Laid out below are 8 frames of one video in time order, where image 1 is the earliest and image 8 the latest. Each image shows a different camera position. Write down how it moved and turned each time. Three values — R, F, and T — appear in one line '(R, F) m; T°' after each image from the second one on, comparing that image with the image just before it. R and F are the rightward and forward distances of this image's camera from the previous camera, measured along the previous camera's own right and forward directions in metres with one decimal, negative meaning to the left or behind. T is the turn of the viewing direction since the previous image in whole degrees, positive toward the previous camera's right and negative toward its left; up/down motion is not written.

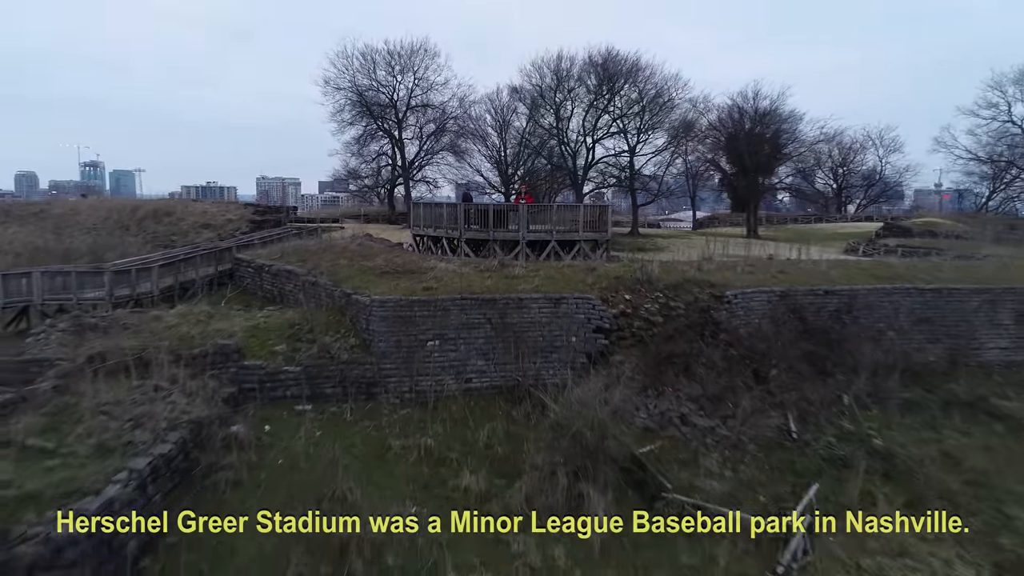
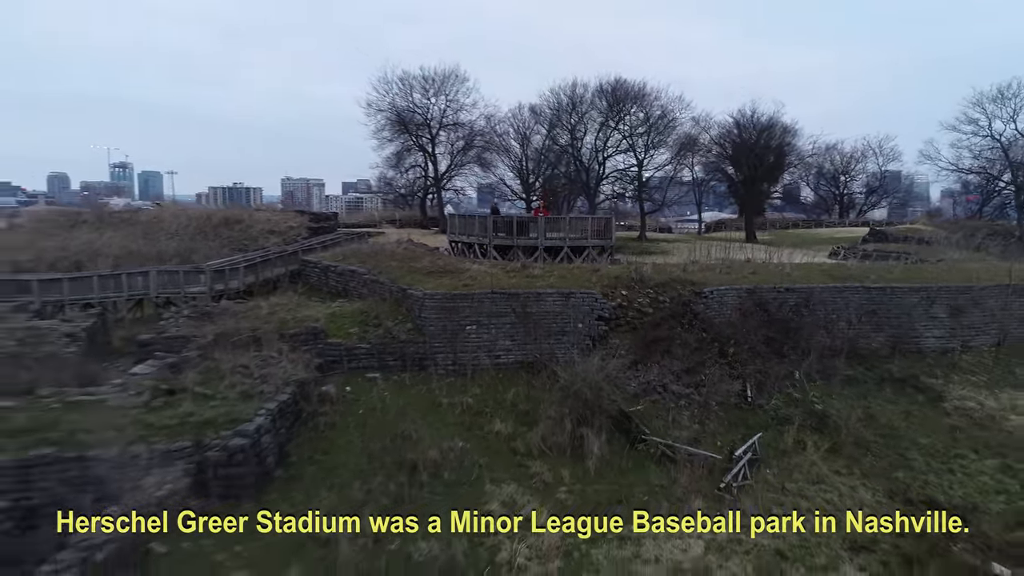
(0.0, -1.8) m; -2°
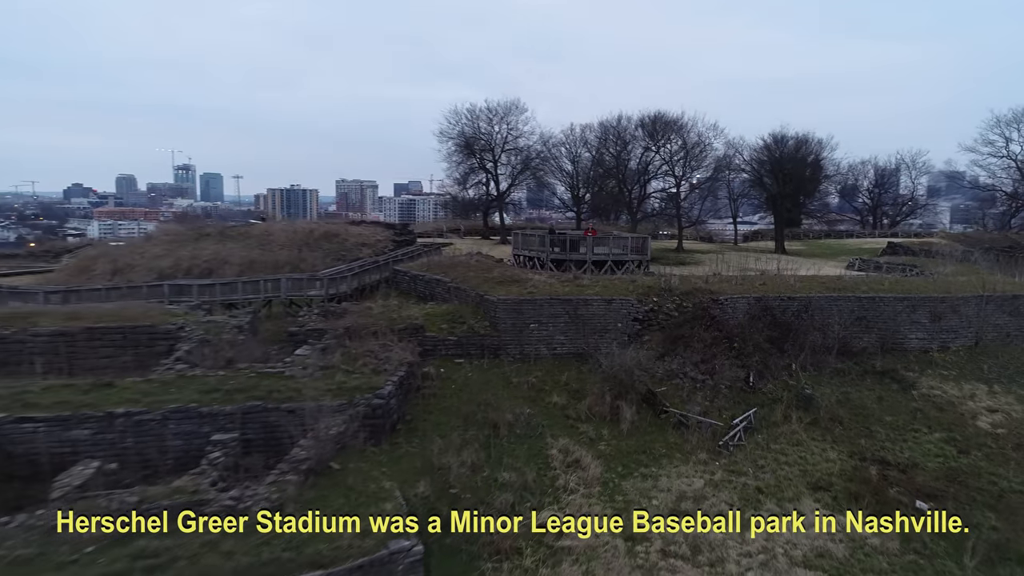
(-0.1, -2.3) m; -4°
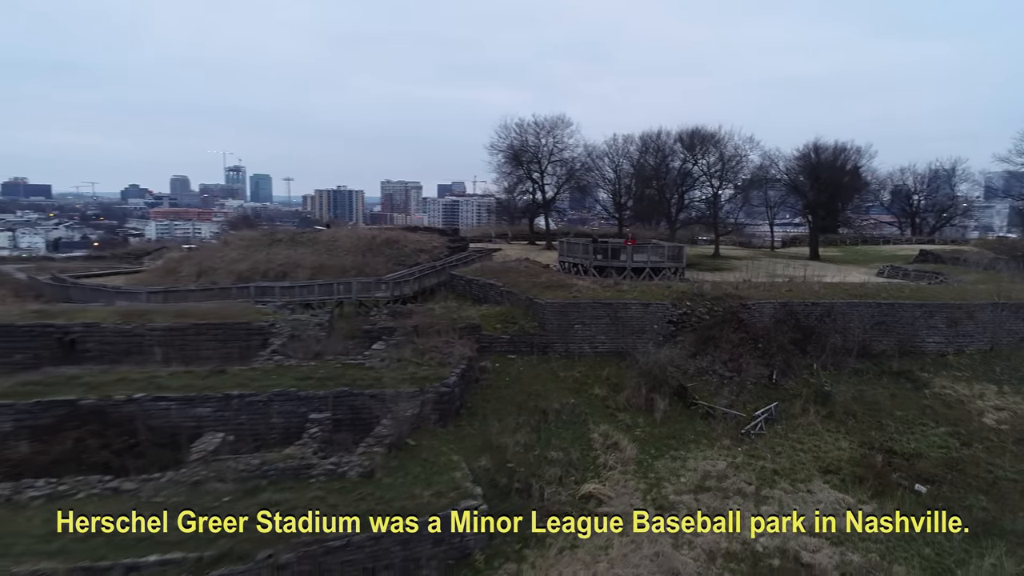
(-0.1, -1.3) m; -3°
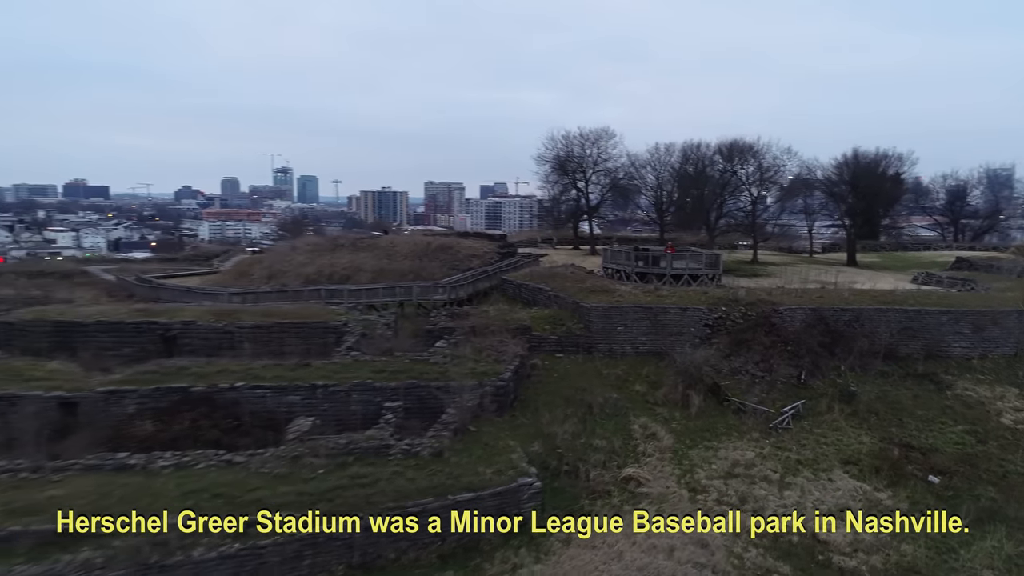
(-0.1, -1.1) m; -3°
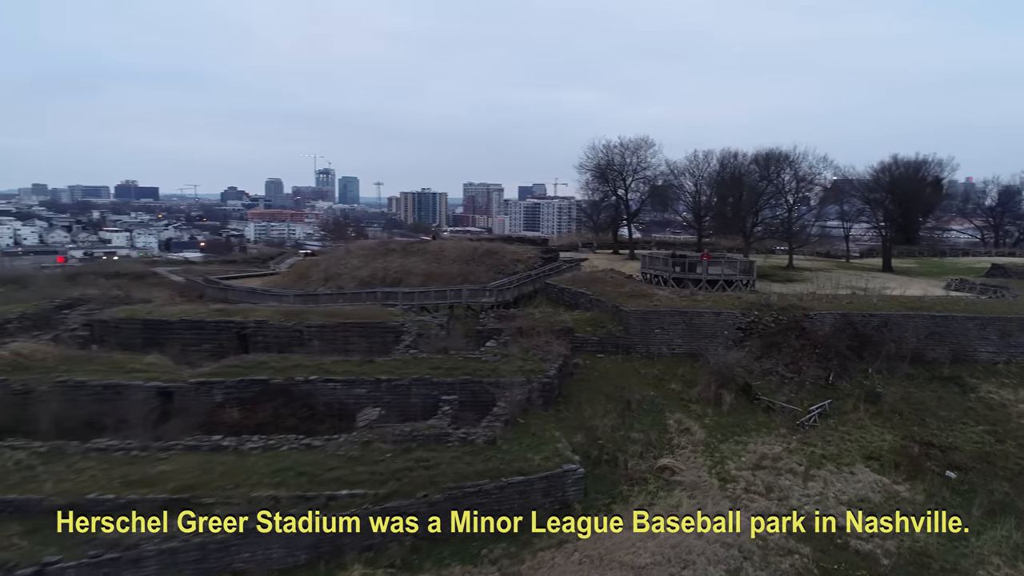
(-0.1, -1.0) m; -3°
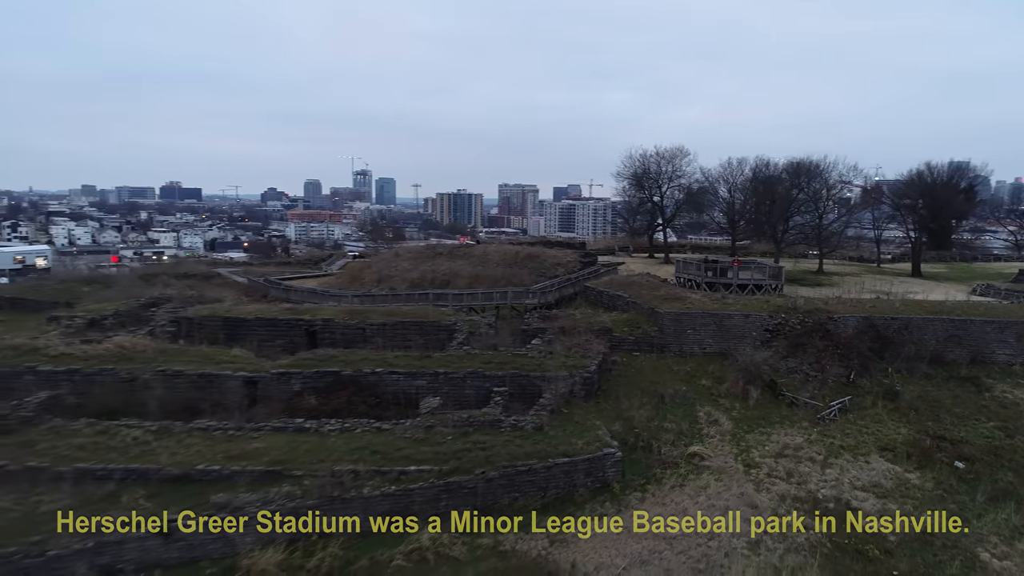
(-0.2, -1.2) m; -3°
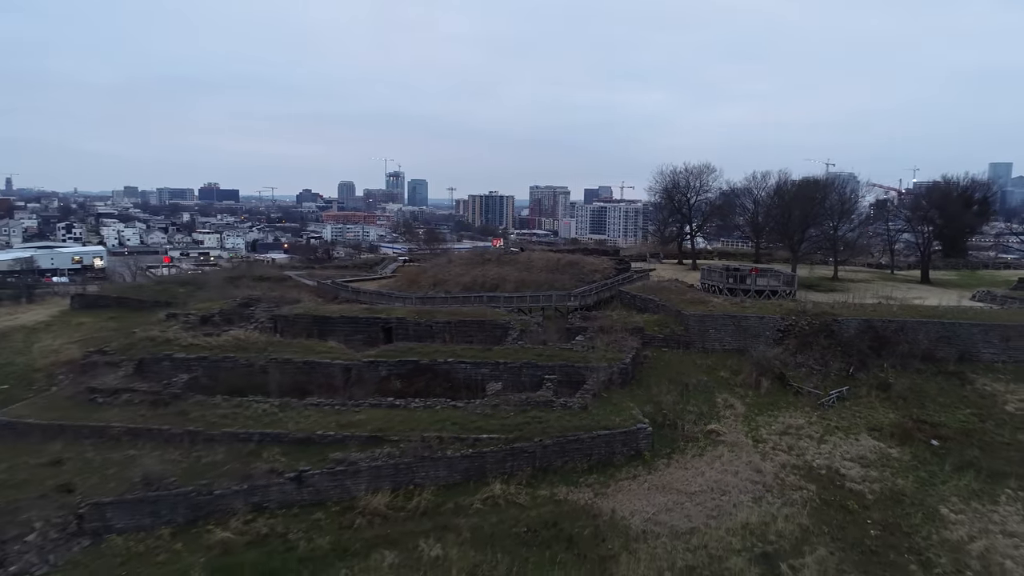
(-0.4, -2.5) m; -2°
